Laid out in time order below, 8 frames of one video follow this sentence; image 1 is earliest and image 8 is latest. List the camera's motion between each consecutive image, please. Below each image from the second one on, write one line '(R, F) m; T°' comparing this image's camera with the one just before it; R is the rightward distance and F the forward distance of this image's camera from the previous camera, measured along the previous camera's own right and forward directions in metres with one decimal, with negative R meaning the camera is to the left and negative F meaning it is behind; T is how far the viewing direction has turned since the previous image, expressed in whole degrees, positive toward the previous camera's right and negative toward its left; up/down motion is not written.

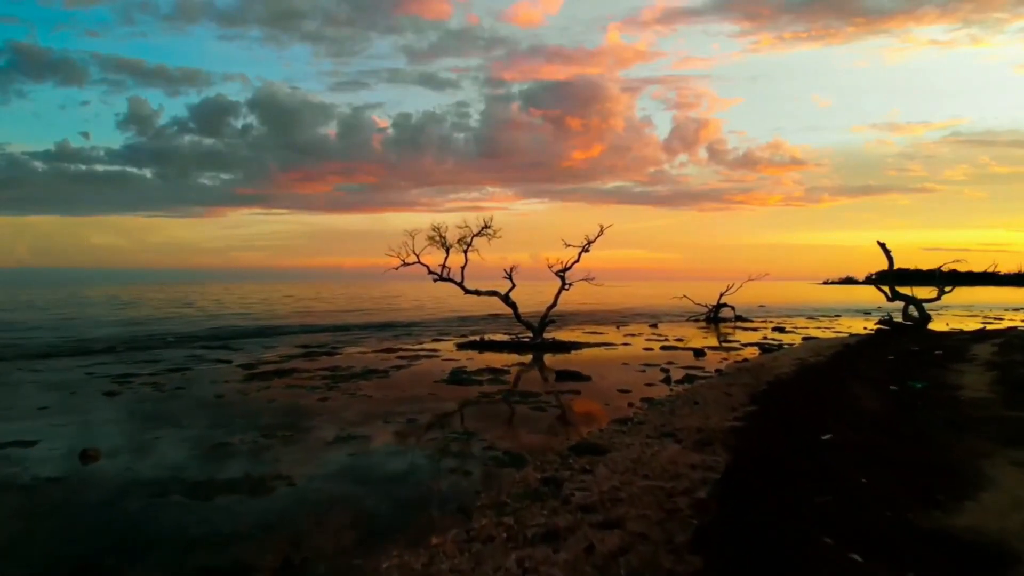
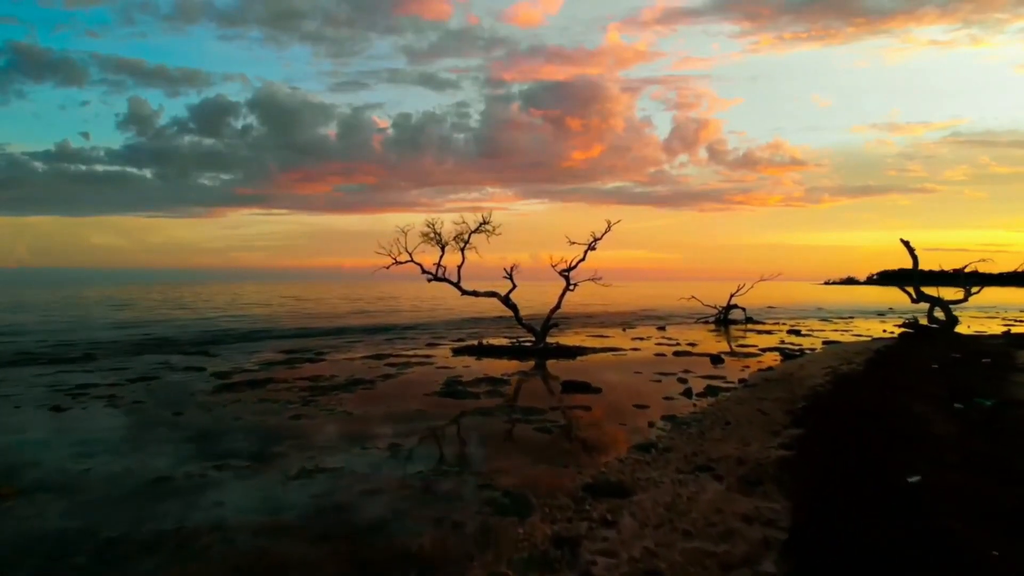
(0.0, +2.8) m; 0°
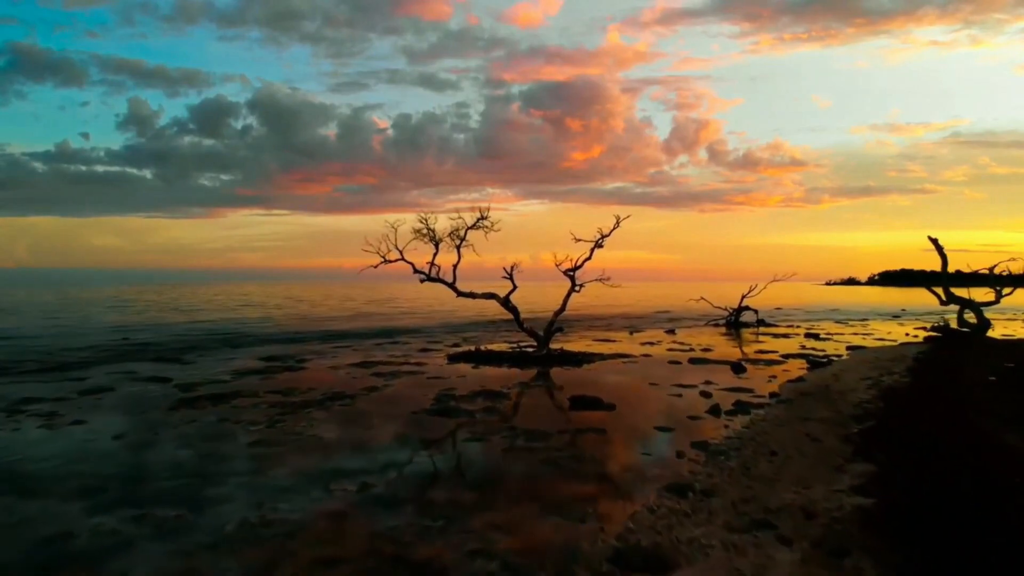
(0.0, +3.0) m; 0°
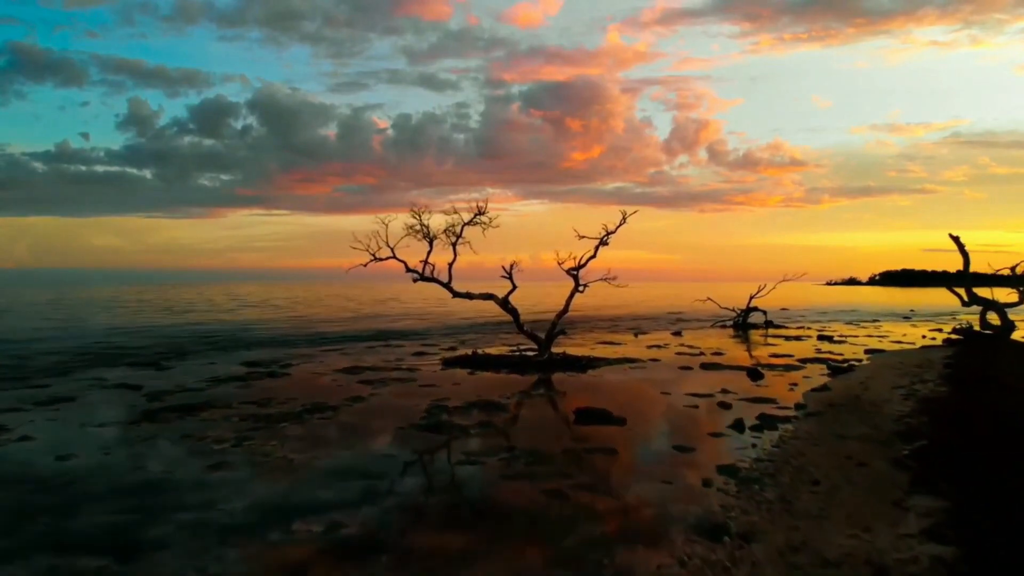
(0.0, +2.1) m; 0°
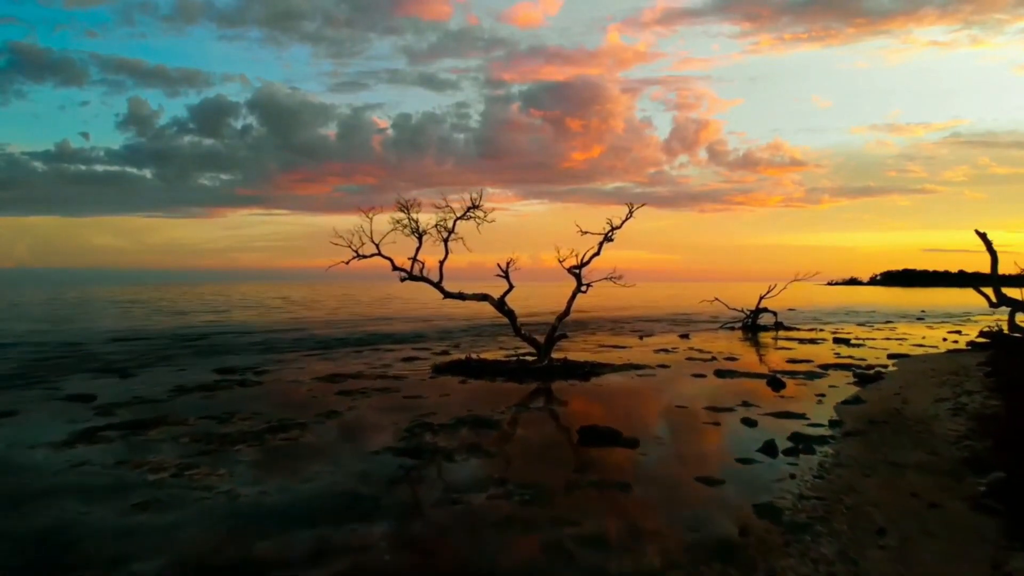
(+0.2, +2.5) m; 0°
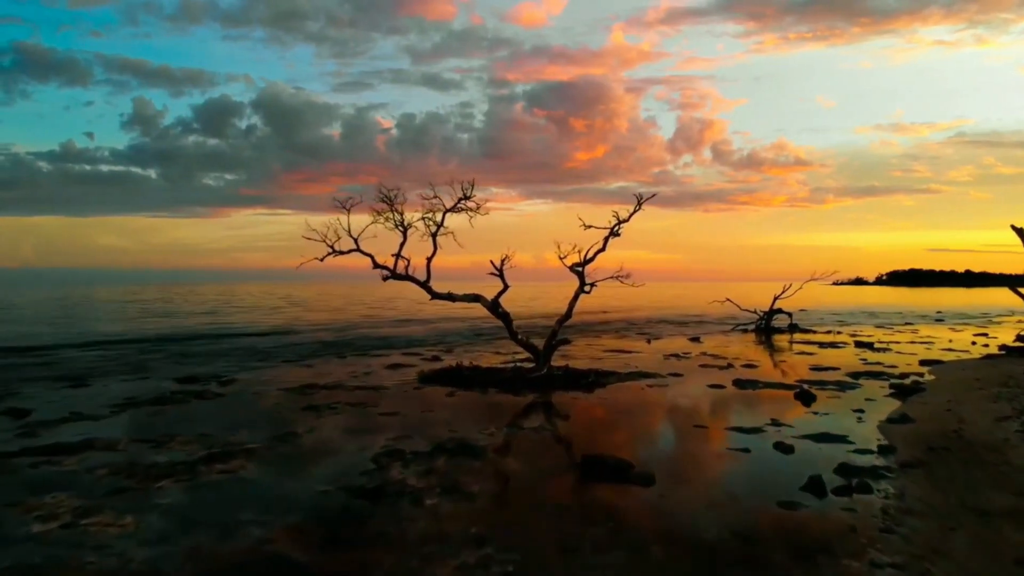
(+0.3, +2.8) m; 0°
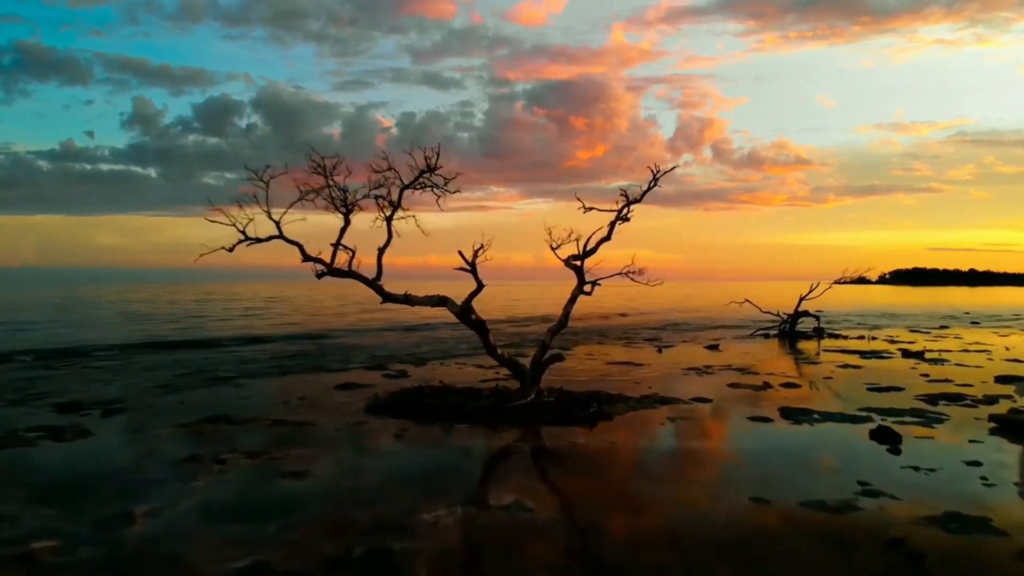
(+0.7, +5.8) m; 0°
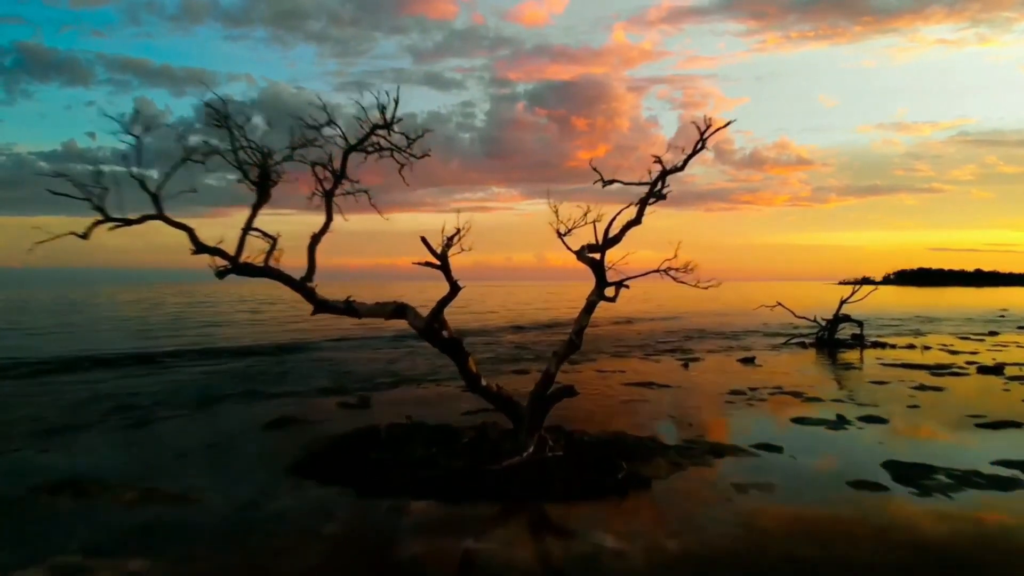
(+0.2, +5.6) m; 0°
